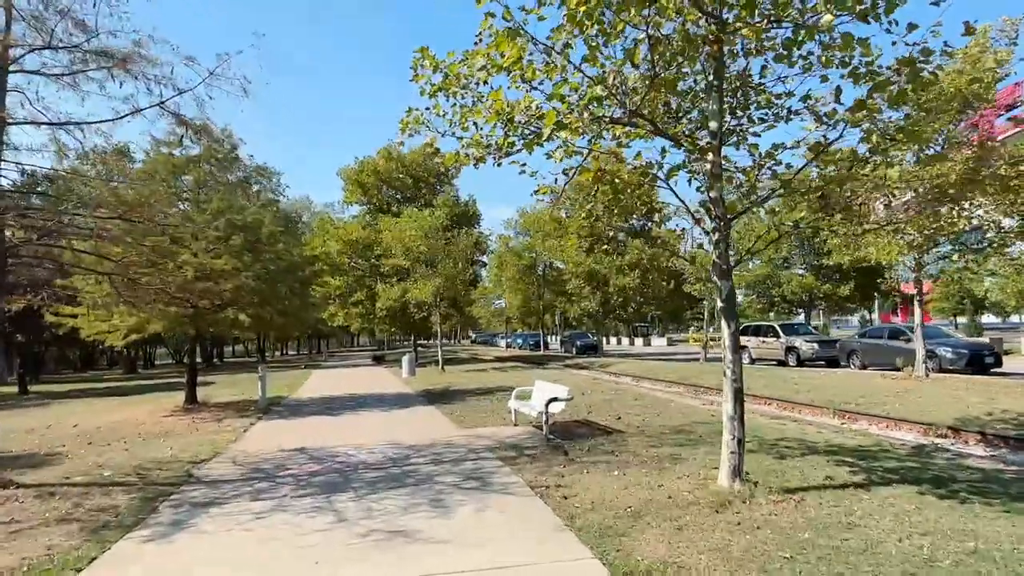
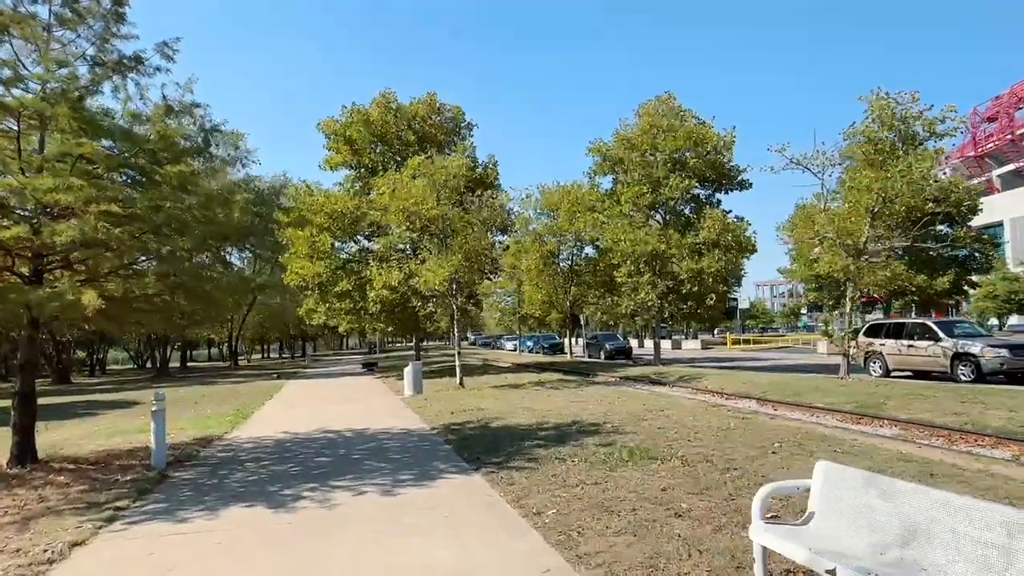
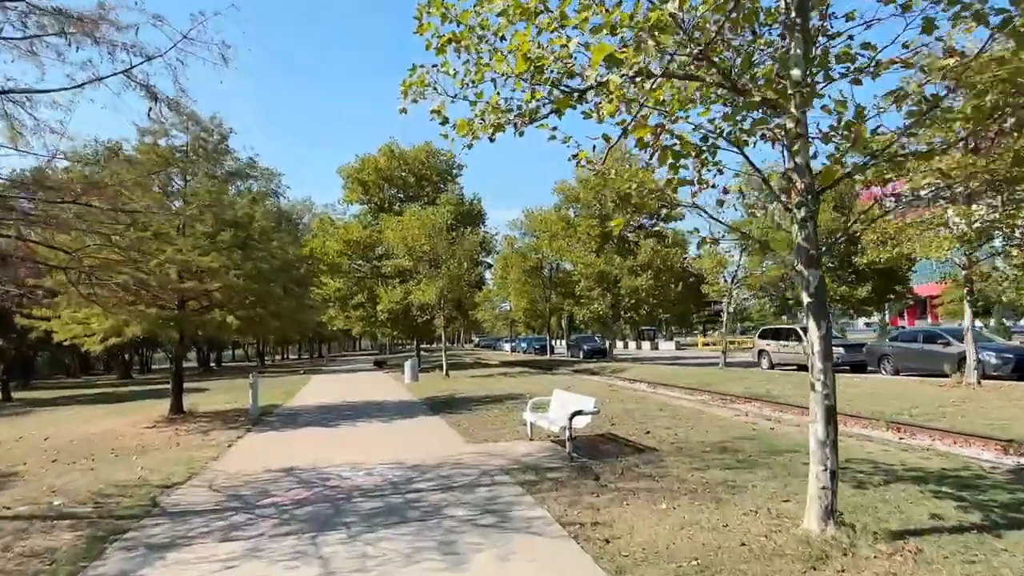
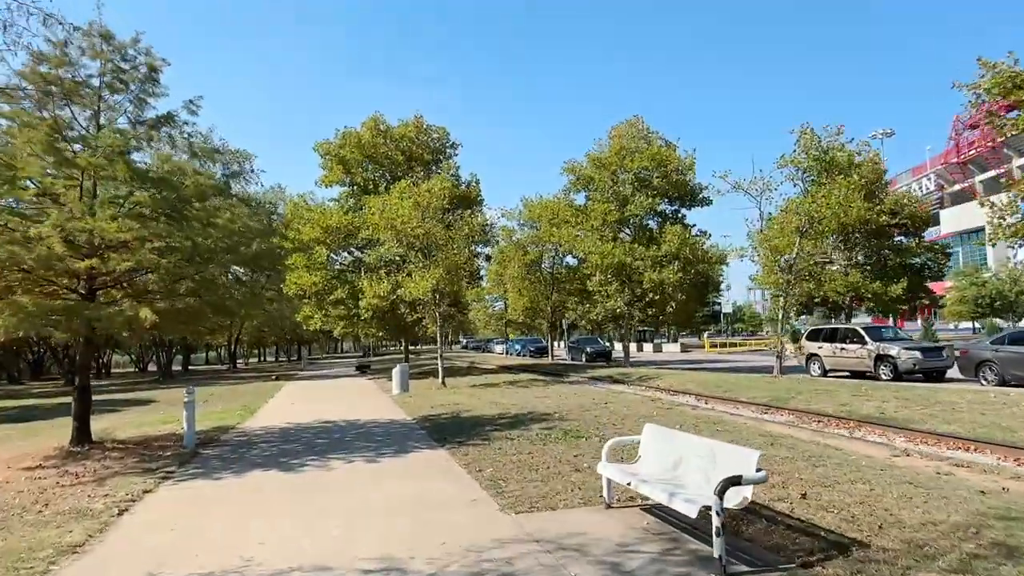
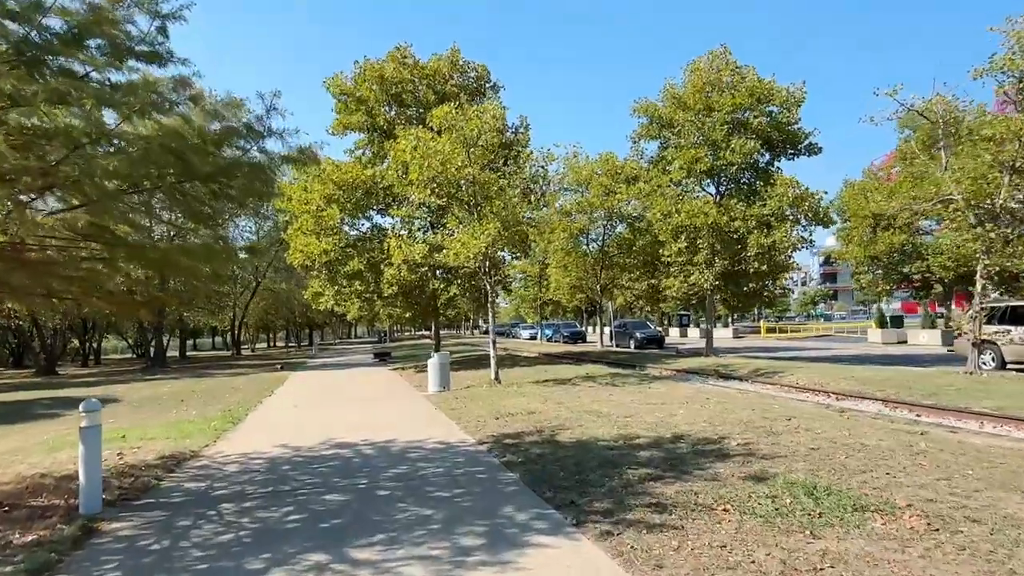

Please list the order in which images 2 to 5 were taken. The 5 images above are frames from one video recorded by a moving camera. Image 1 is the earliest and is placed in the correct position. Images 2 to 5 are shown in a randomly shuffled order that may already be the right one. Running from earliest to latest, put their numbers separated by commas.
3, 4, 2, 5
